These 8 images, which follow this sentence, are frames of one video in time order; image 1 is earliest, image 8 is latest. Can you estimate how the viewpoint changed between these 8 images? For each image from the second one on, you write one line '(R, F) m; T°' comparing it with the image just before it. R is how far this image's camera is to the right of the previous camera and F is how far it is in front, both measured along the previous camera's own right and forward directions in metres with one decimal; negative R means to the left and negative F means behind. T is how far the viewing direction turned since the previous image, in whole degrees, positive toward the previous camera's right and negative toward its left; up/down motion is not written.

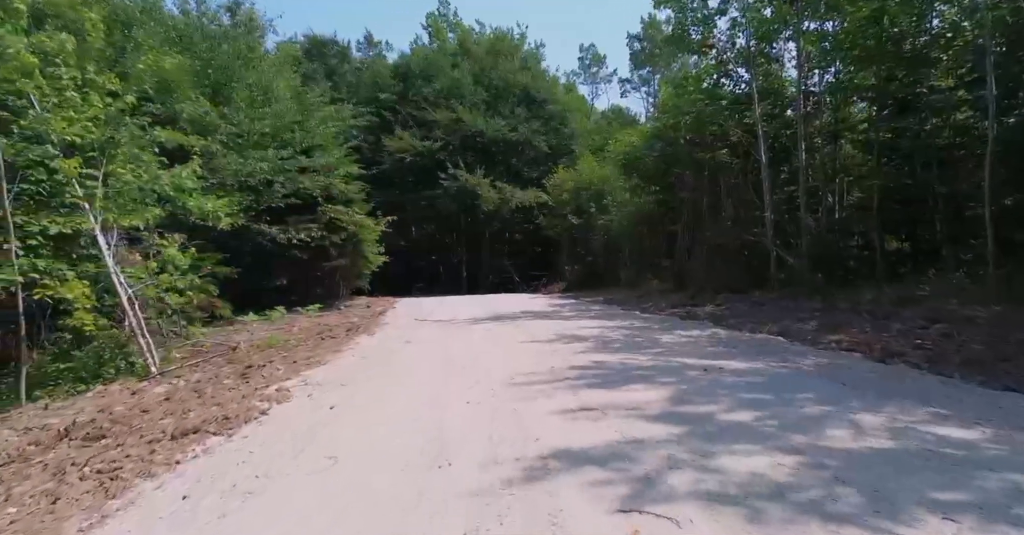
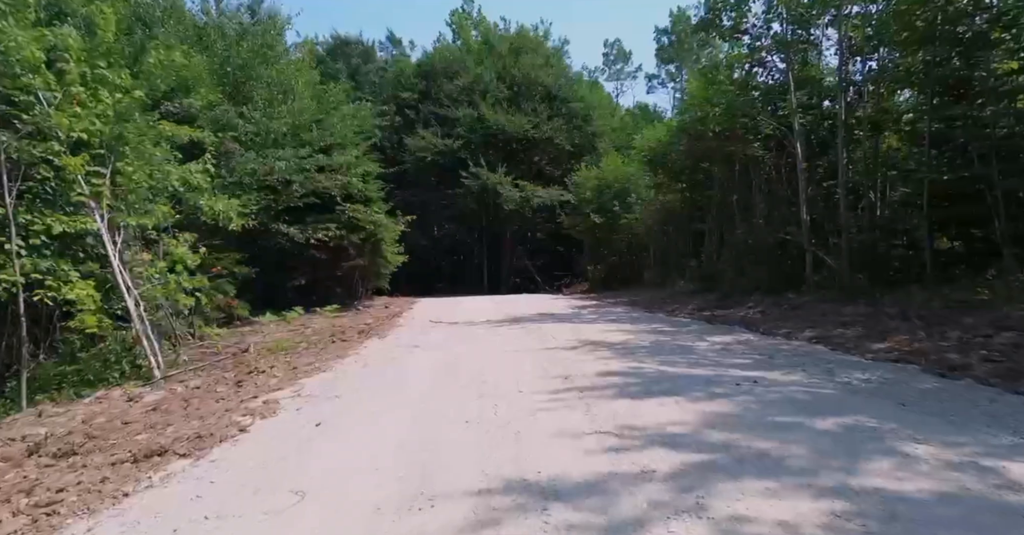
(+0.1, +0.6) m; -2°
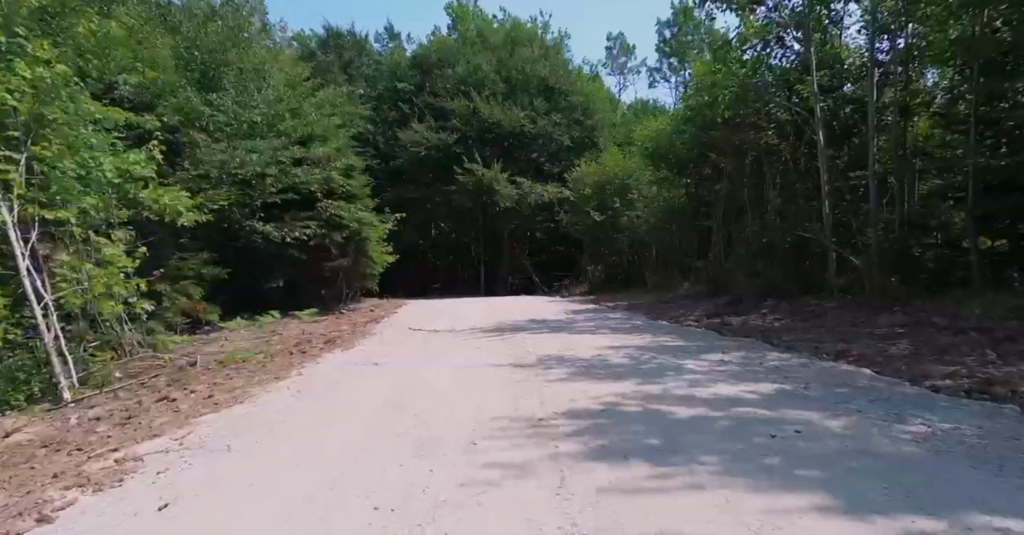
(+0.3, +1.5) m; 0°
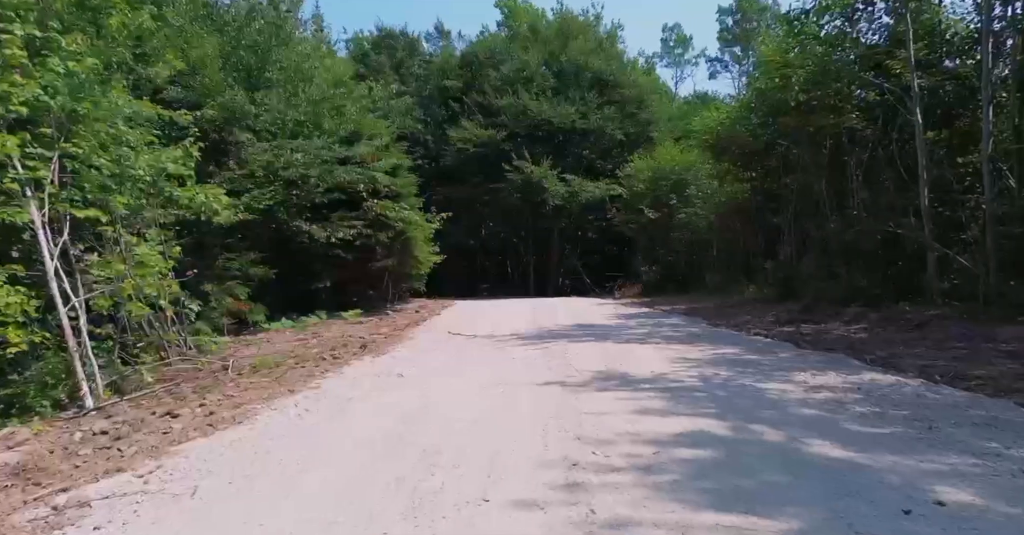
(0.0, +0.9) m; -4°
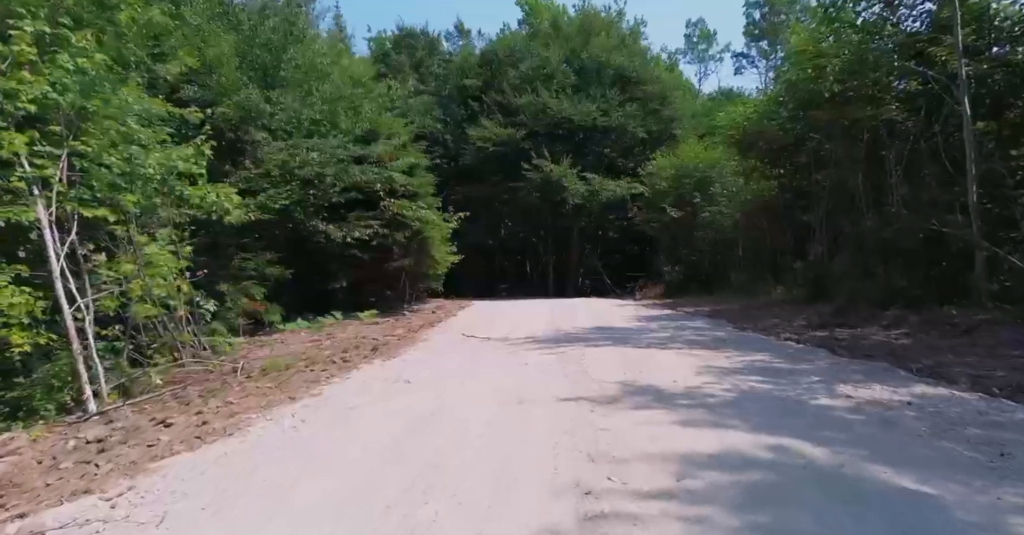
(0.0, +0.4) m; -2°
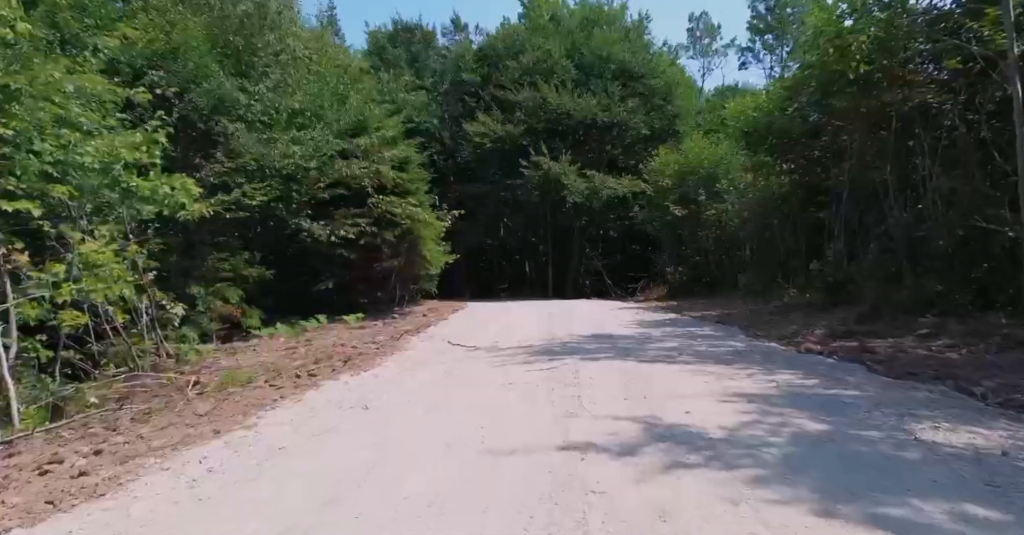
(+0.2, +1.2) m; 0°
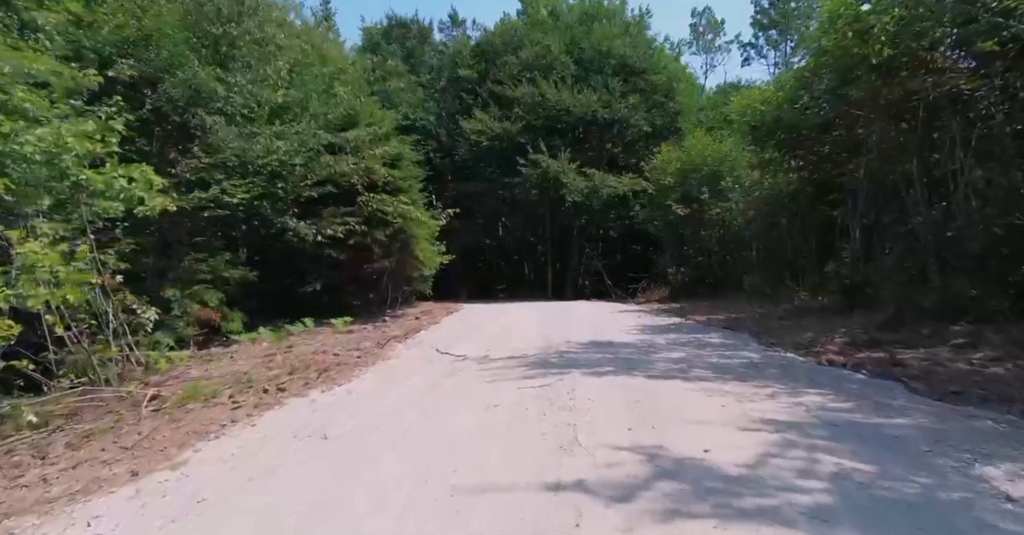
(+0.1, +0.9) m; 0°
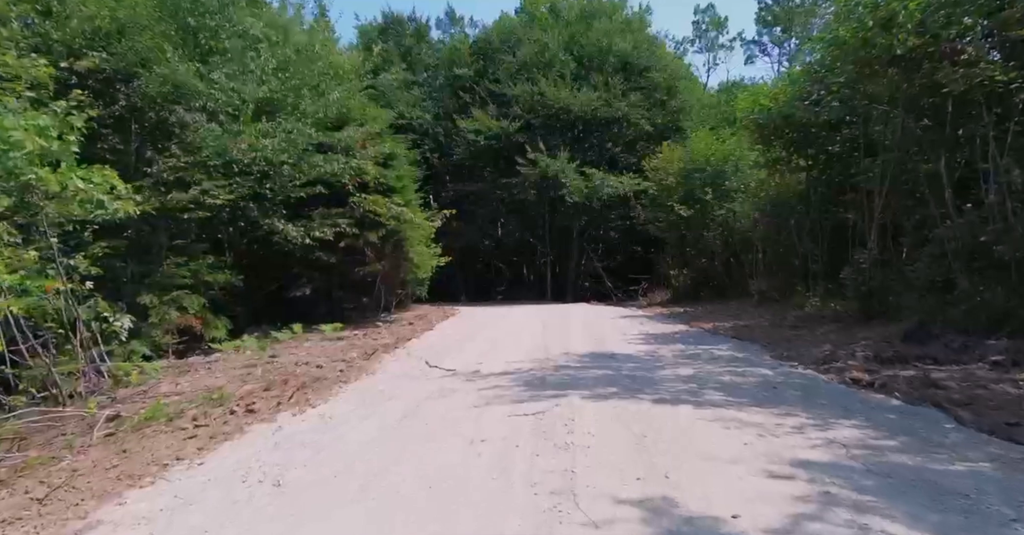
(+0.1, +0.7) m; 0°
